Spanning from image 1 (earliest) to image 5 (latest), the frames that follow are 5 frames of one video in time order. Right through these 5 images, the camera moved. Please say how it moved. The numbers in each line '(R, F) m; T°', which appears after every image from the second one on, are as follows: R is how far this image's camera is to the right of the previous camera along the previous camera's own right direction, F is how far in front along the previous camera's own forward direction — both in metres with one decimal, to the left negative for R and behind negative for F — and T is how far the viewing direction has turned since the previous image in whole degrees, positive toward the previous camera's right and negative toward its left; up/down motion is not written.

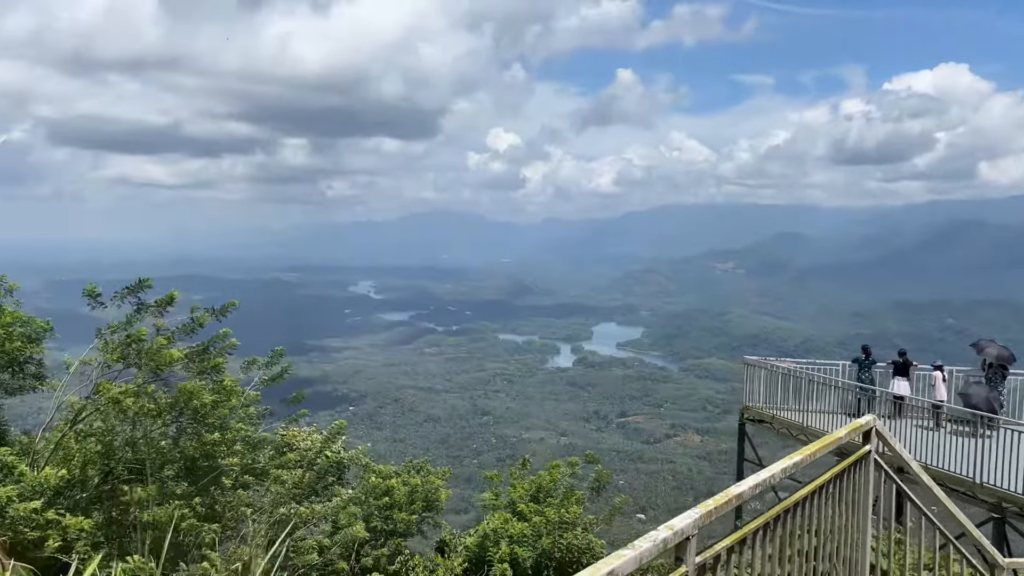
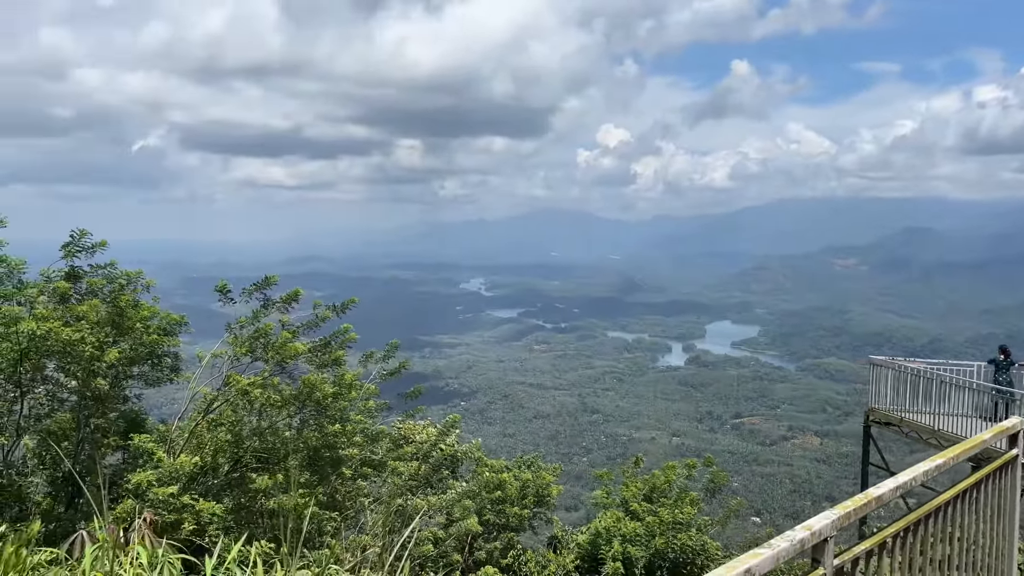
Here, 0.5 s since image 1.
(0.0, 0.0) m; -7°
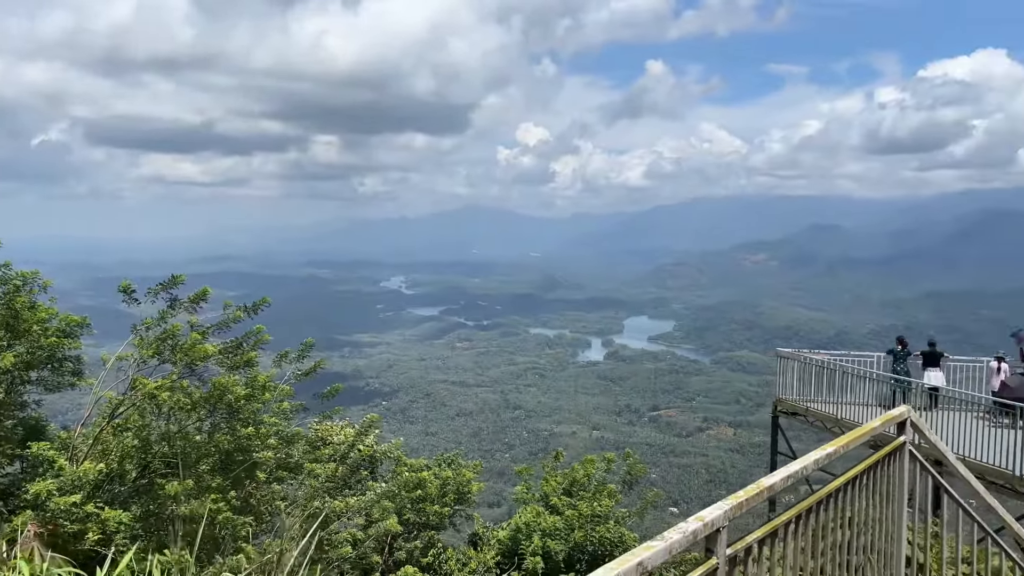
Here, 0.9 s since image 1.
(+0.1, 0.0) m; +5°
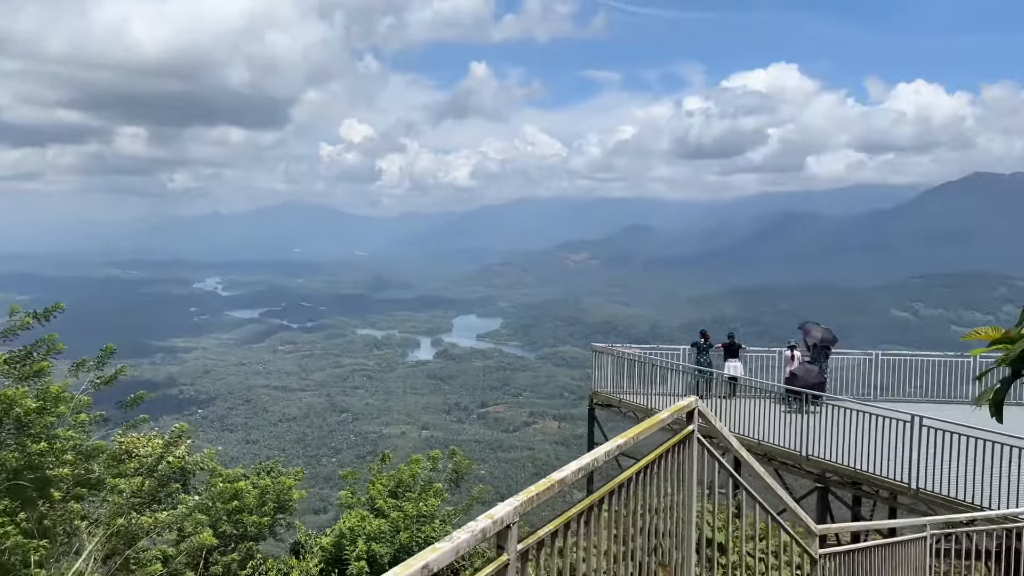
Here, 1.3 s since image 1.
(+0.1, 0.0) m; +11°
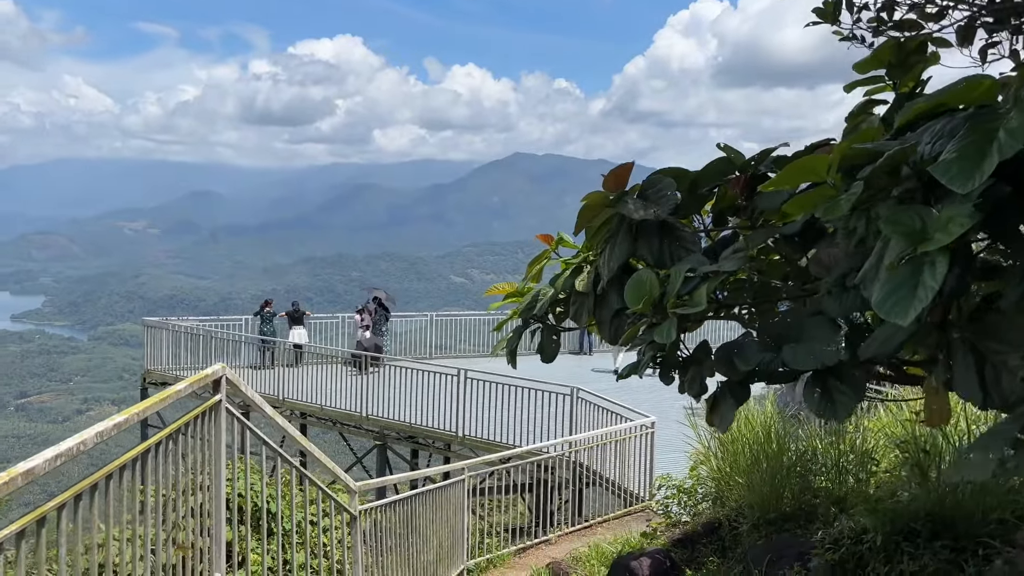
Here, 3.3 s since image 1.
(+0.2, +0.1) m; +28°
